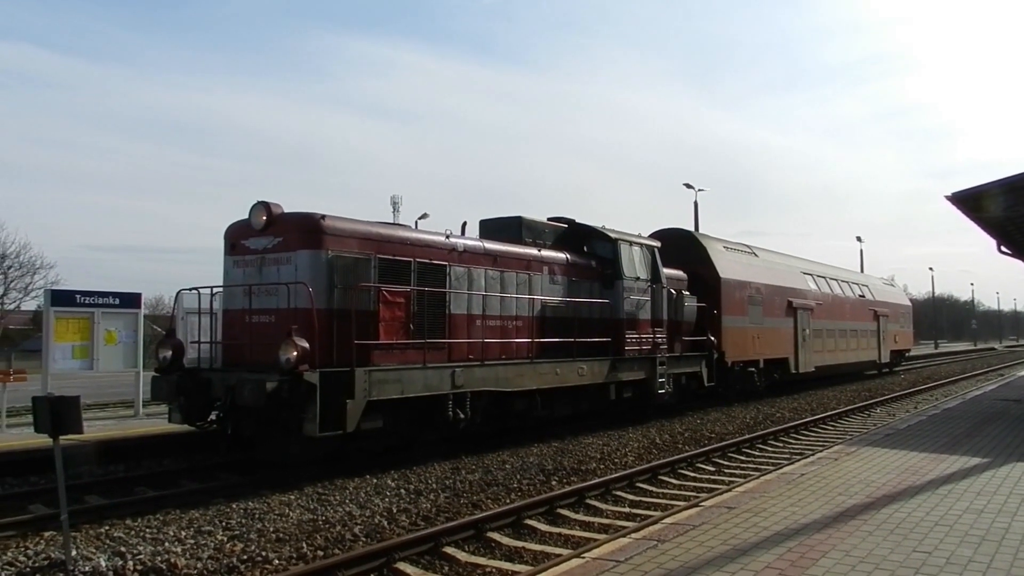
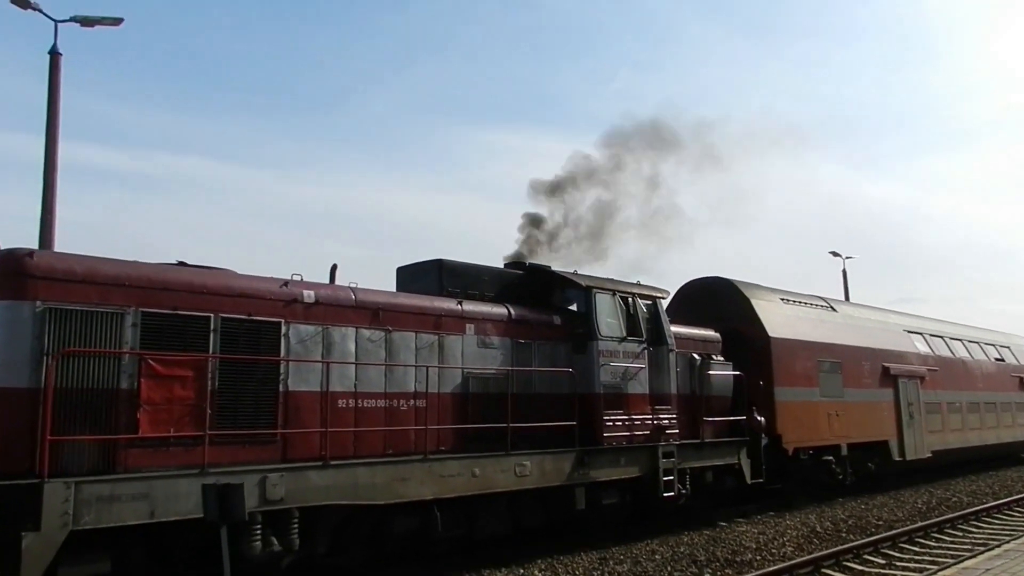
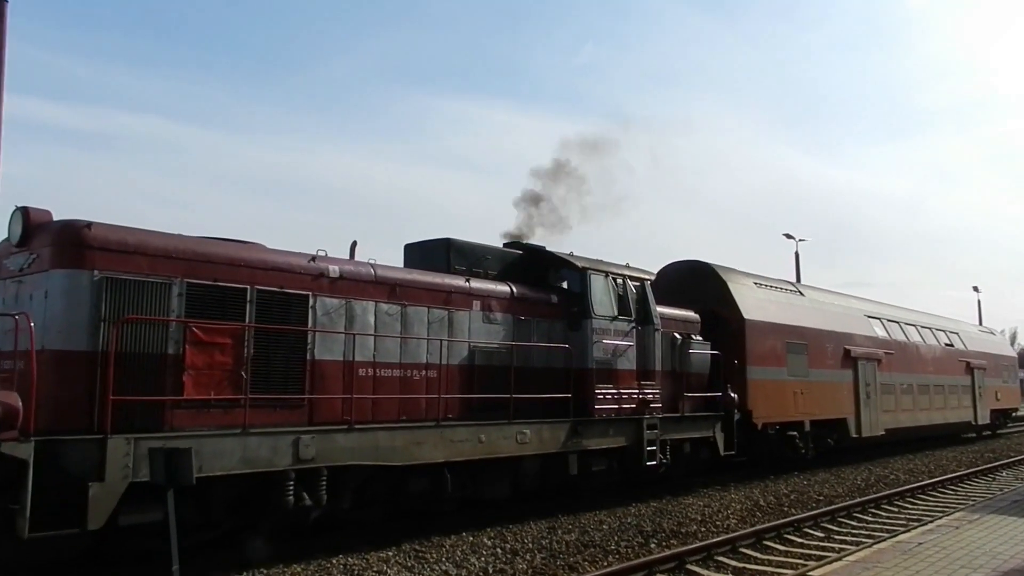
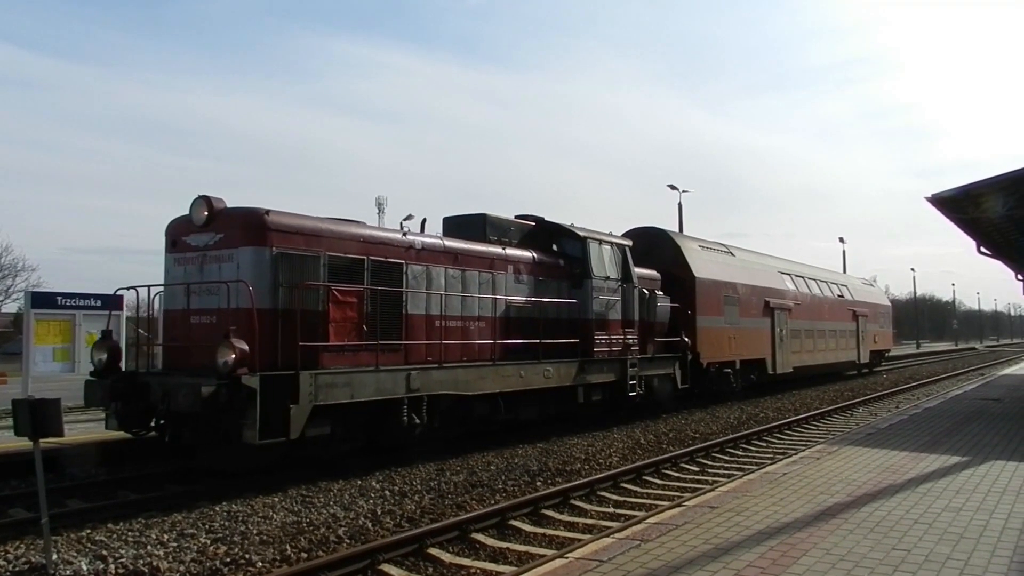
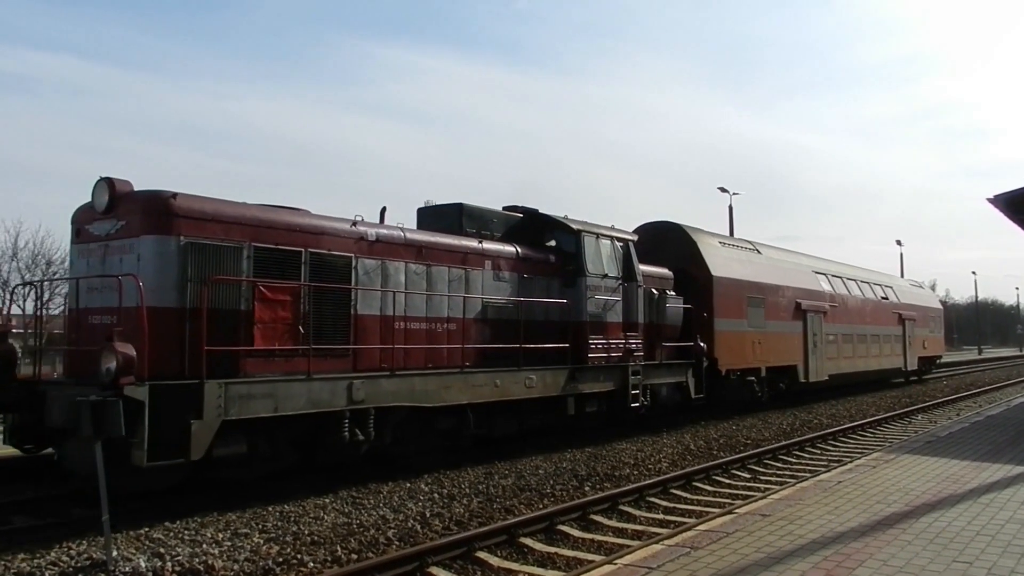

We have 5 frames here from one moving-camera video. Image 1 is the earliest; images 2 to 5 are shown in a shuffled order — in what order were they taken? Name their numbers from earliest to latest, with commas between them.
4, 5, 3, 2
